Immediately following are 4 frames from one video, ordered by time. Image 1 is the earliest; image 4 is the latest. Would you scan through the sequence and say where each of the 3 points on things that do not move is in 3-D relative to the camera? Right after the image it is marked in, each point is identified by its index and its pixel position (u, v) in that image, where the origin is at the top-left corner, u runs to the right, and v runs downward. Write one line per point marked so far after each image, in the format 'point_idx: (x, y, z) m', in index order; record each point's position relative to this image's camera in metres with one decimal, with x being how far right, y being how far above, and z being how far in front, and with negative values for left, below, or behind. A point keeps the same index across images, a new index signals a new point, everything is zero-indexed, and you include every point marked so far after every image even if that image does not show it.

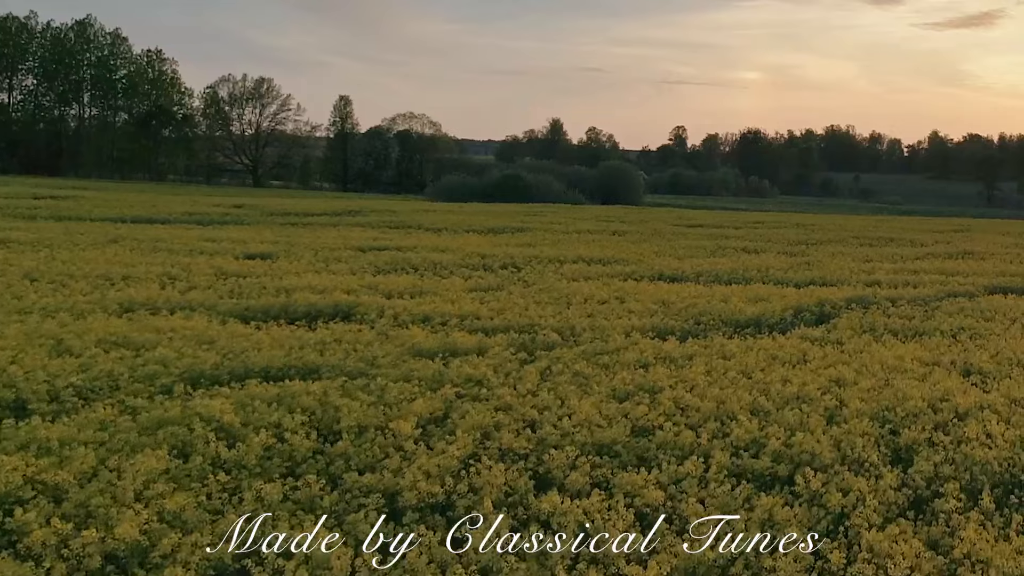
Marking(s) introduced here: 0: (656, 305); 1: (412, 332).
0: (+2.8, -0.3, +15.6) m
1: (-1.4, -0.7, +11.8) m
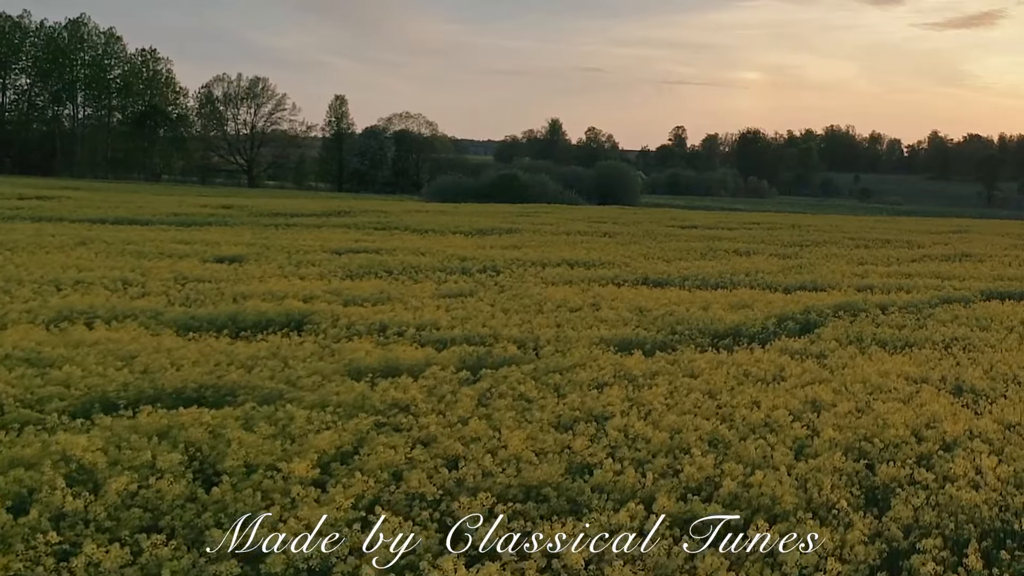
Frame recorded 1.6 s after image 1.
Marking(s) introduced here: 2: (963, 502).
0: (+2.2, -0.5, +14.7) m
1: (-2.1, -0.8, +10.9) m
2: (+3.3, -1.6, +5.9) m
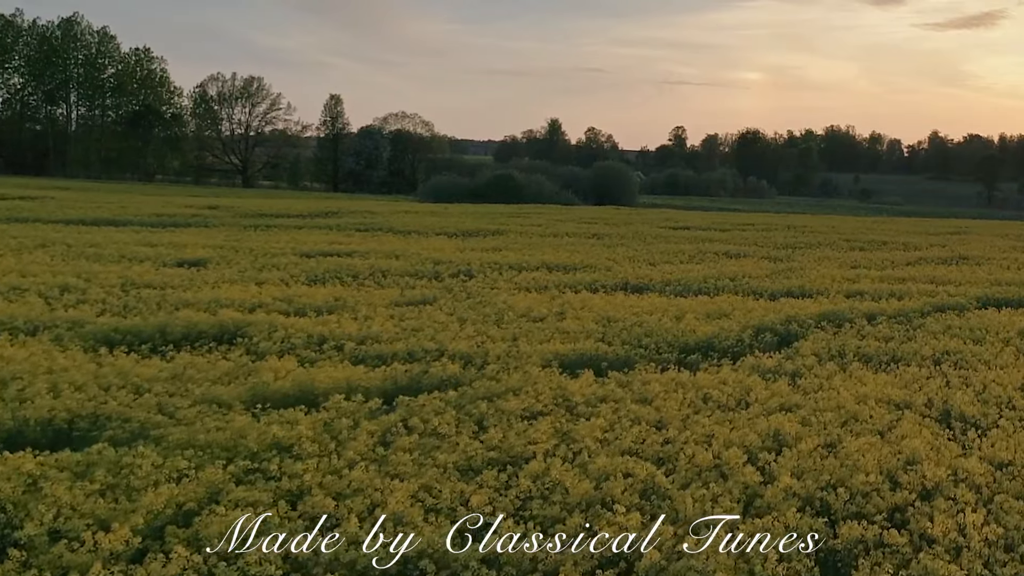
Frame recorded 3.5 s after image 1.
0: (+1.4, -0.6, +13.6) m
1: (-2.8, -0.9, +9.8) m
2: (+2.6, -1.7, +4.8) m
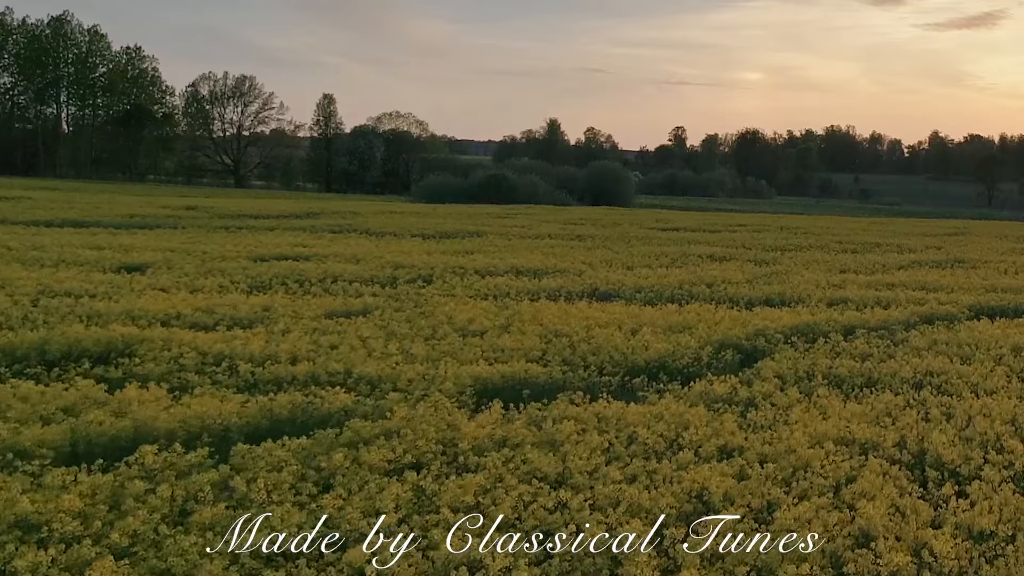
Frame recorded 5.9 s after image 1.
0: (+0.4, -0.8, +12.2) m
1: (-3.8, -1.1, +8.4) m
2: (+1.5, -1.9, +3.3) m
